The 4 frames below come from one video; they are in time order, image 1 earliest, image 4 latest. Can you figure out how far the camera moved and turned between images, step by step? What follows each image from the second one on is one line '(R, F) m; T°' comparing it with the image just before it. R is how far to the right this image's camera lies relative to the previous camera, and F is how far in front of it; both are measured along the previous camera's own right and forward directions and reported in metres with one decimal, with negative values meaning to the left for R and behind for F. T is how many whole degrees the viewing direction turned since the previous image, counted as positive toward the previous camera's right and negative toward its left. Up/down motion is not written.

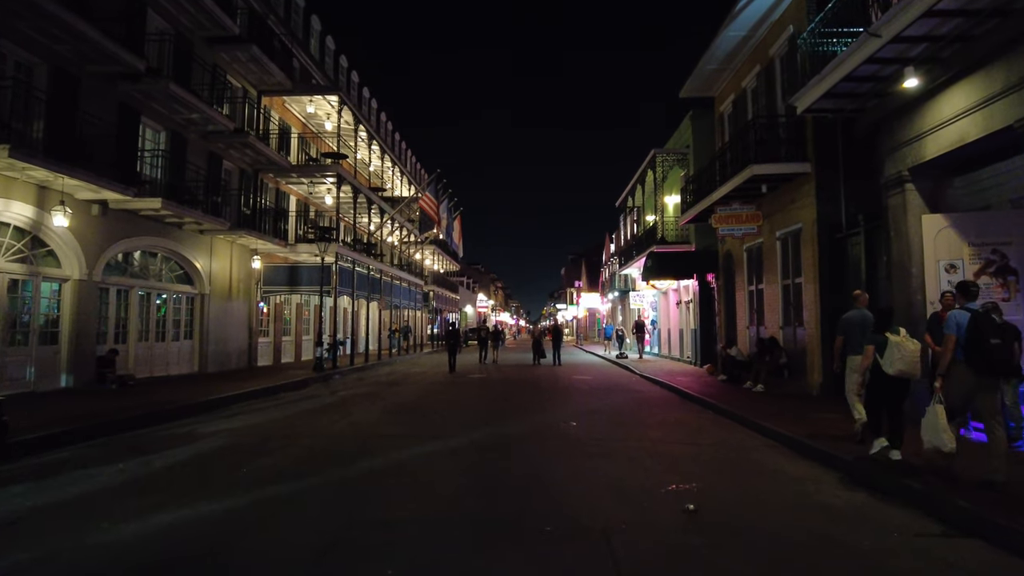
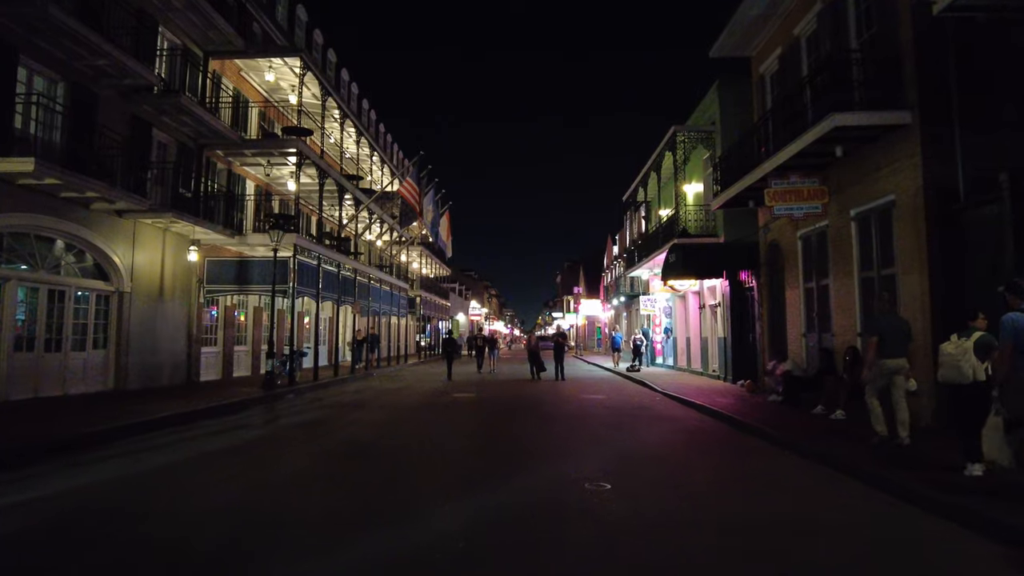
(0.0, +3.6) m; +1°
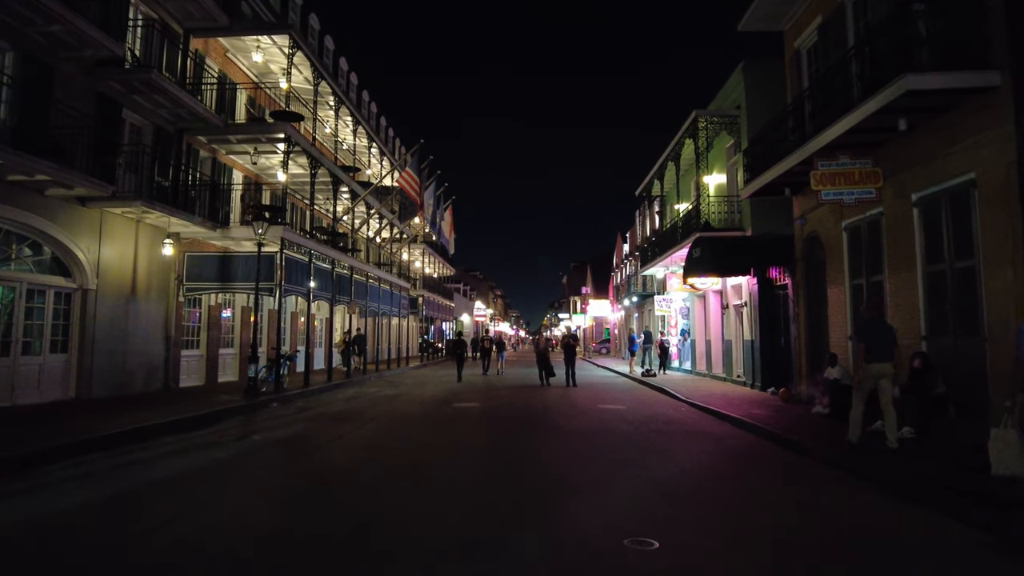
(-0.1, +1.5) m; 0°
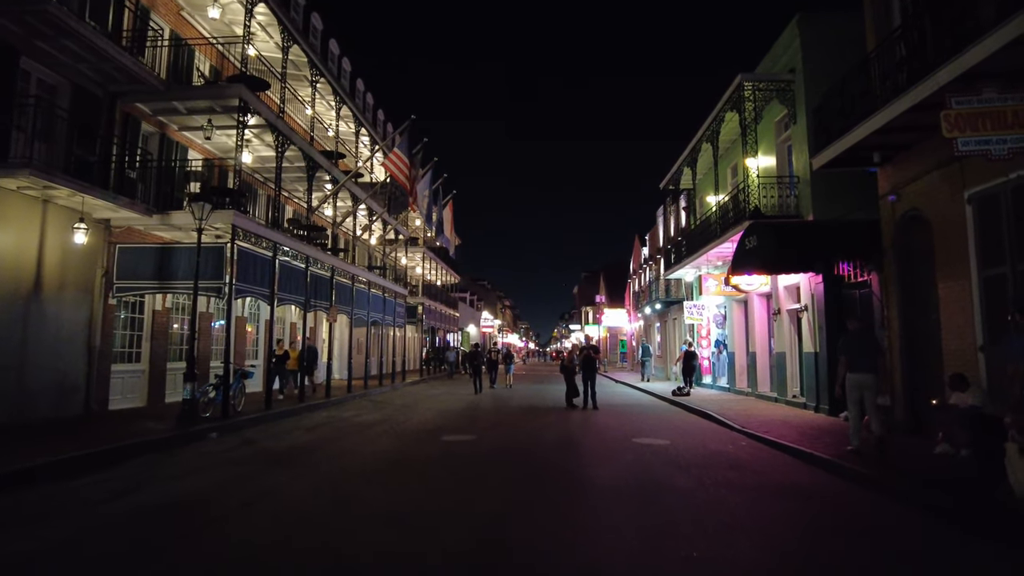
(+0.1, +3.2) m; -1°
